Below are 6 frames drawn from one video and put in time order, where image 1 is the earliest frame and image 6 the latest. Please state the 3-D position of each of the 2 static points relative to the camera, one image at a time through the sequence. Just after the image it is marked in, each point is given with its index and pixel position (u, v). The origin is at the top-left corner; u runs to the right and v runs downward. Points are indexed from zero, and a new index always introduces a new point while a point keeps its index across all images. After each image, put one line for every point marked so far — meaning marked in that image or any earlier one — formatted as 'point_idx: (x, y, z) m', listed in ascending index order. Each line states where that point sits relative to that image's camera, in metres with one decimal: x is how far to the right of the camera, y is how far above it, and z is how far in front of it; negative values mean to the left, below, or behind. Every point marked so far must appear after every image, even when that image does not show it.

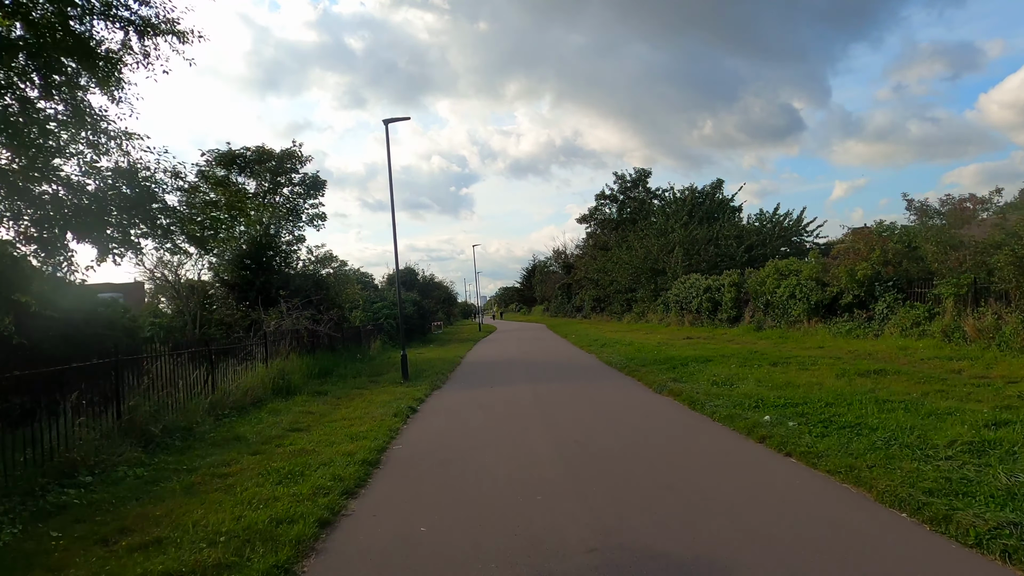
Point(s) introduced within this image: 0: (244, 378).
0: (-6.9, -2.3, +15.6) m
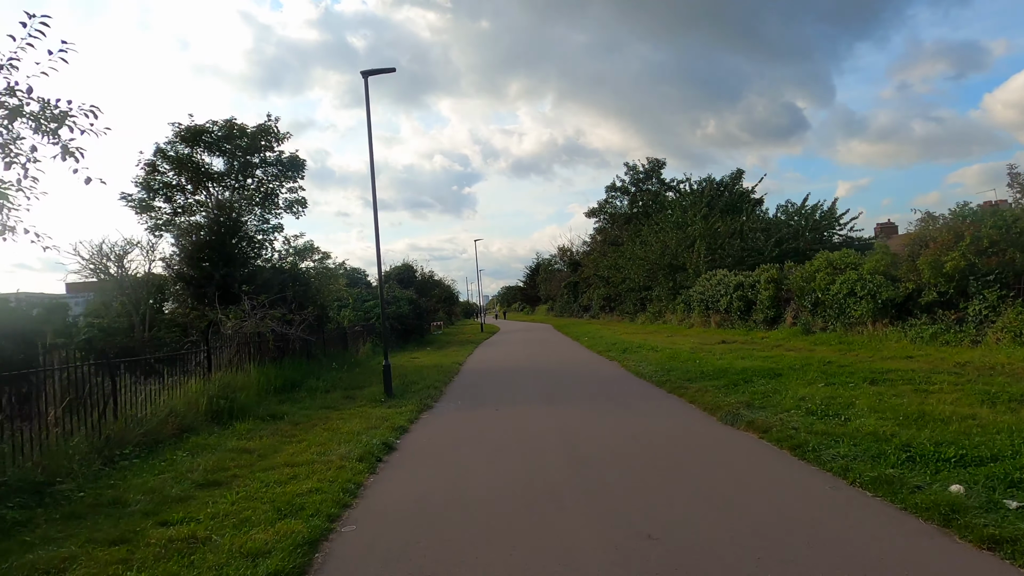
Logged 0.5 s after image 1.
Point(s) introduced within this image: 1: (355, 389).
0: (-6.6, -2.2, +11.7) m
1: (-4.4, -2.8, +17.1) m
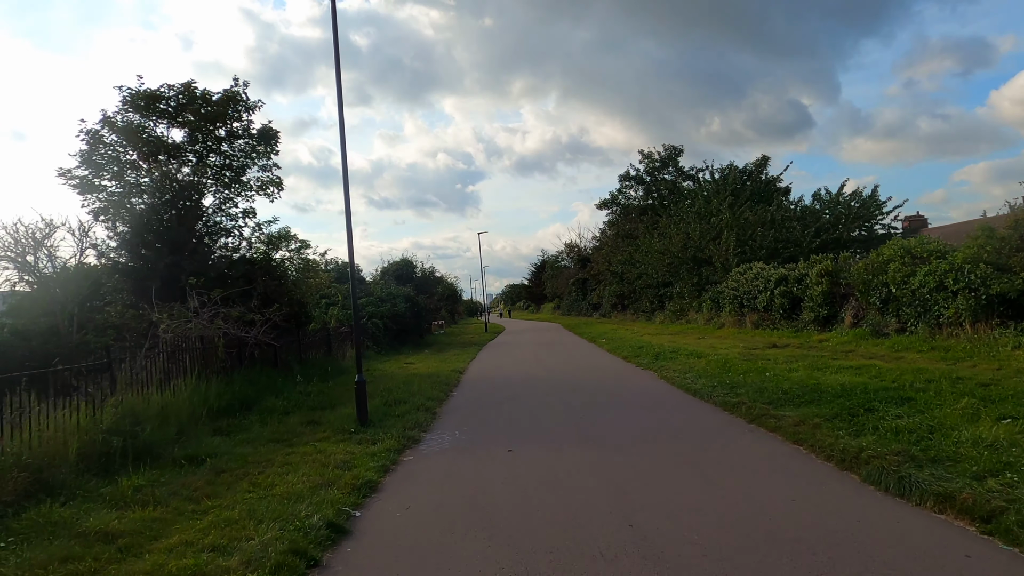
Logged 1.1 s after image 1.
0: (-6.4, -2.0, +7.9) m
1: (-4.1, -2.7, +13.2) m
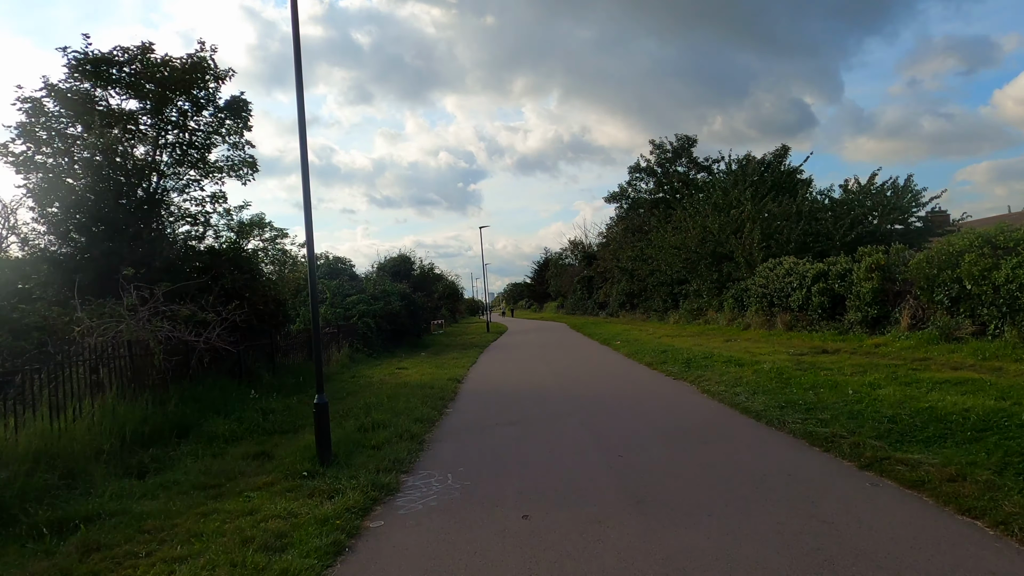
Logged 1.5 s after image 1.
0: (-6.2, -1.9, +5.1) m
1: (-3.9, -2.5, +10.4) m
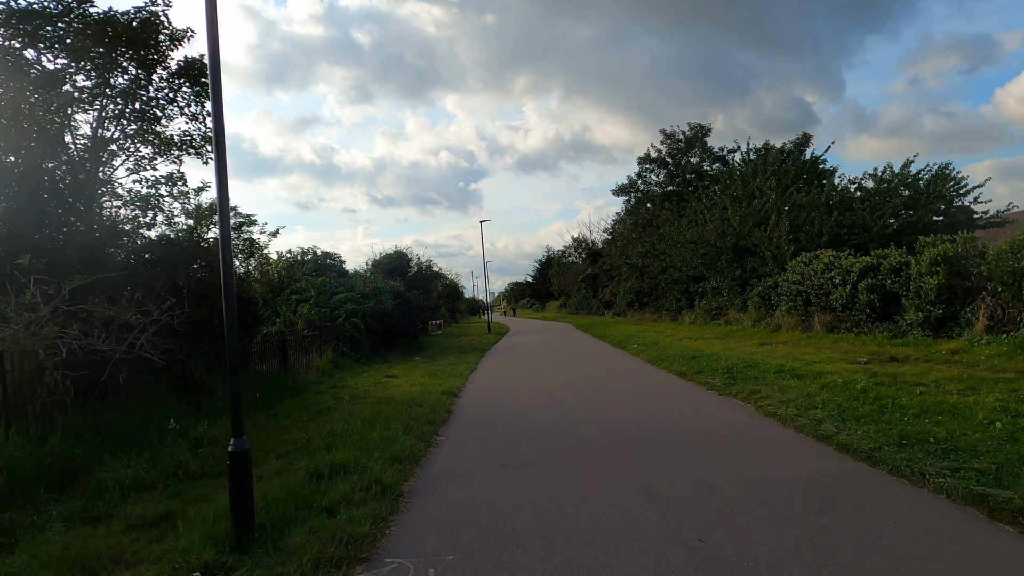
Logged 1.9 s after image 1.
0: (-6.1, -1.8, +2.2) m
1: (-3.8, -2.4, +7.5) m
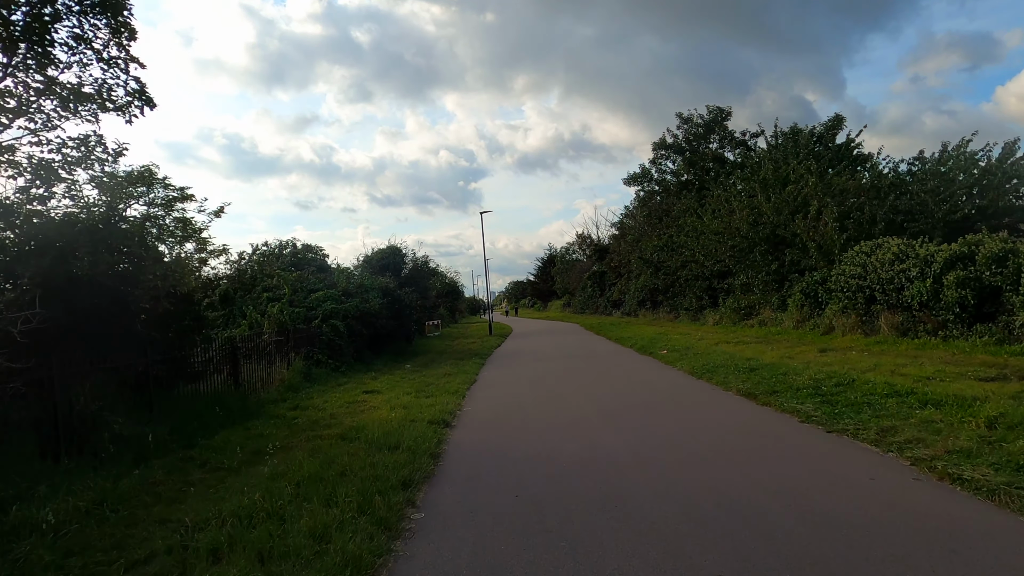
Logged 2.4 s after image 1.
0: (-5.9, -1.6, -1.6) m
1: (-3.6, -2.3, +3.7) m
